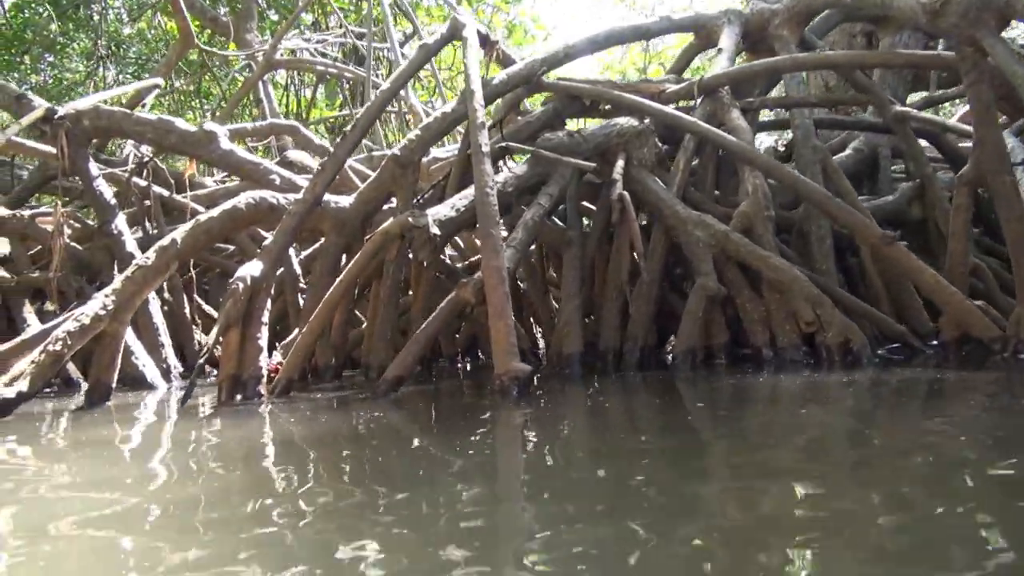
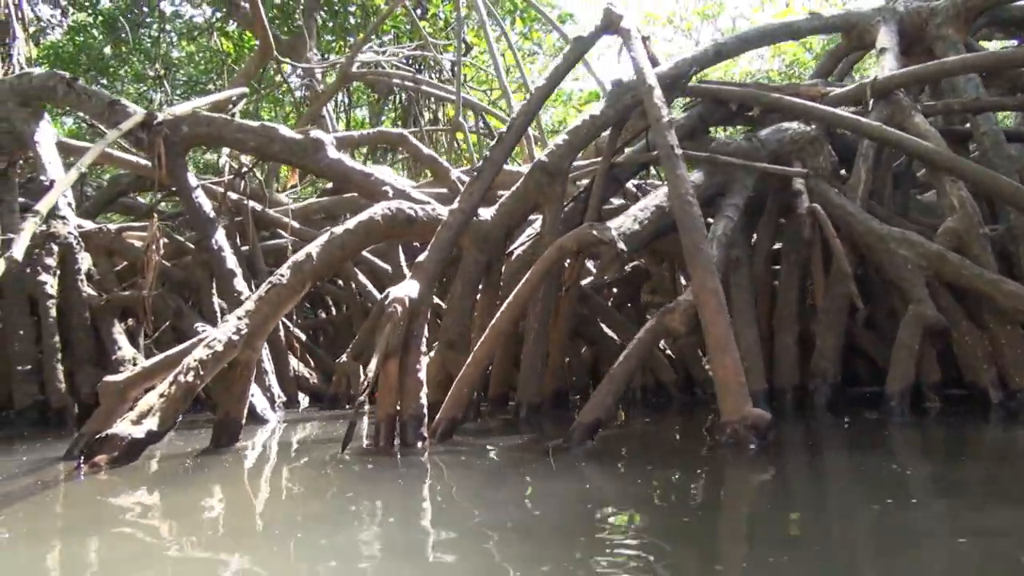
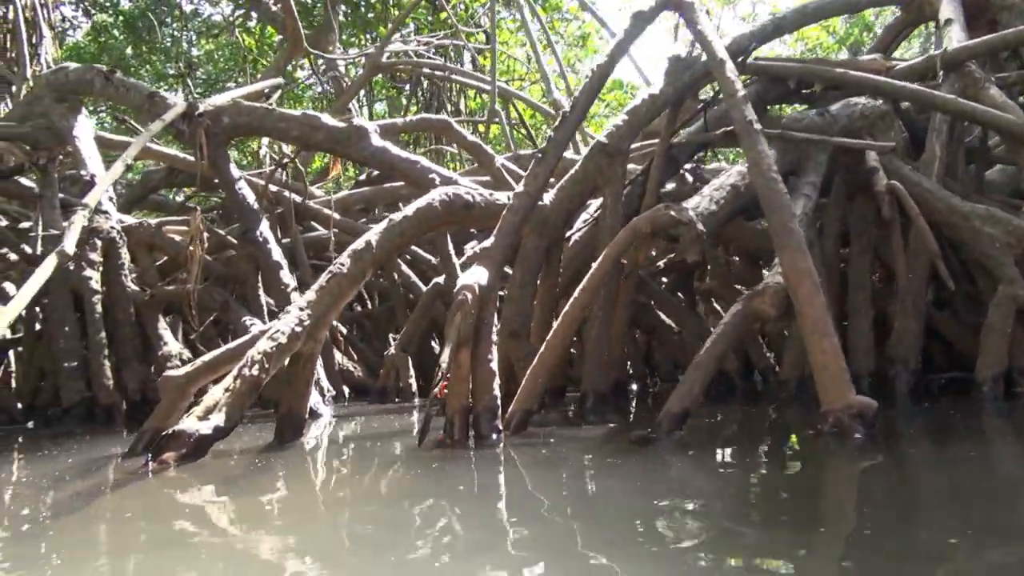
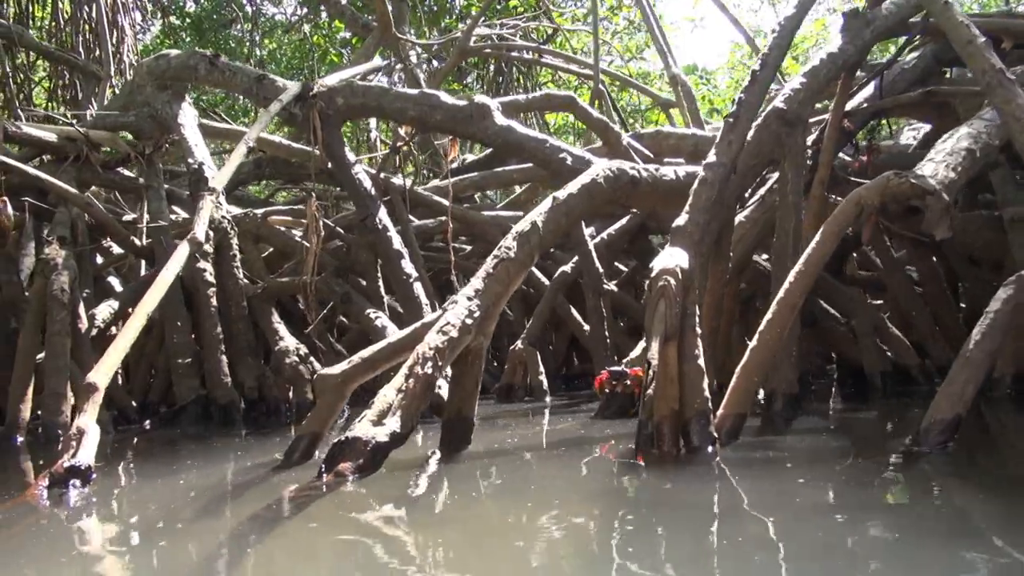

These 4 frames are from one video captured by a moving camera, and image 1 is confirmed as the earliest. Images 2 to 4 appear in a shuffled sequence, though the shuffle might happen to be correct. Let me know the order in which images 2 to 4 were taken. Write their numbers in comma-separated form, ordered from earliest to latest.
2, 3, 4
